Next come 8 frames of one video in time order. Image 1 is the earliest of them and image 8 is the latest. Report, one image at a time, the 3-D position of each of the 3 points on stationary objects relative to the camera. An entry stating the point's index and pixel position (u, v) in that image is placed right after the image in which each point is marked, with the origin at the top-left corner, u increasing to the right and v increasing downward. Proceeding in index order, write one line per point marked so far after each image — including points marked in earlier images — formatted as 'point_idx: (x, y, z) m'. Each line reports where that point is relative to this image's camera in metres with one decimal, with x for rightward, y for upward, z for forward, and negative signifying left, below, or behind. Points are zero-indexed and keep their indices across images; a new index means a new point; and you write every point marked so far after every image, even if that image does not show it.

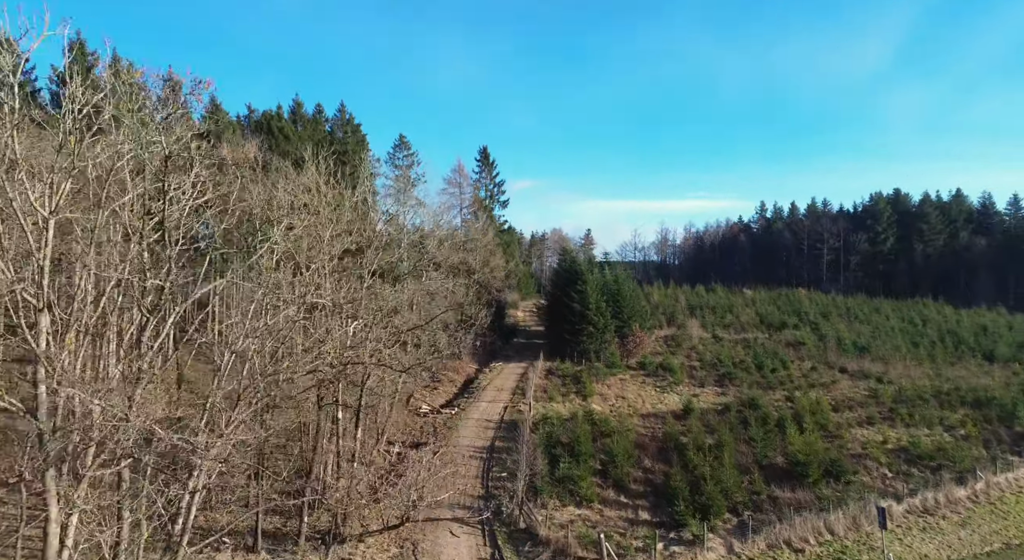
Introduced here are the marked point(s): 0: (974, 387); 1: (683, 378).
0: (+15.0, -3.5, +19.9) m
1: (+5.2, -3.0, +18.2) m
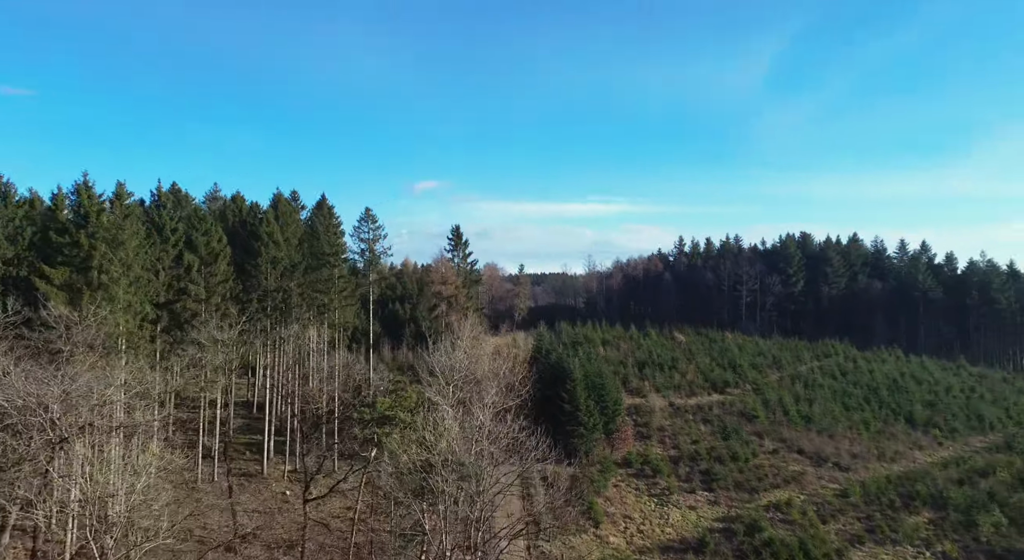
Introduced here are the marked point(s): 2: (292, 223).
0: (+14.5, -6.9, +21.7) m
1: (+5.0, -6.2, +18.8) m
2: (-7.4, +1.8, +20.4) m
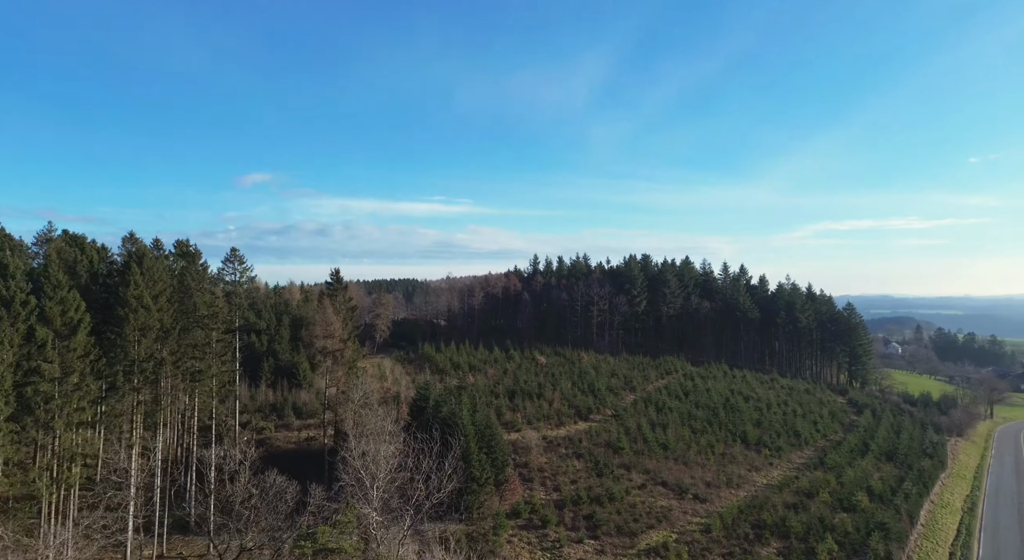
0: (+10.1, -8.9, +24.8) m
1: (+1.6, -8.1, +19.7) m
2: (-10.8, +0.1, +18.3) m
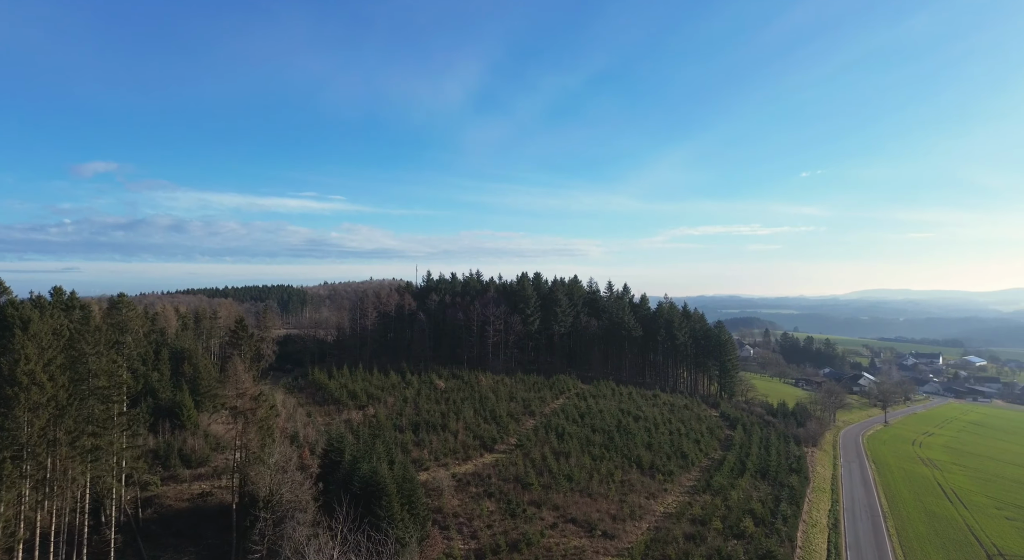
0: (+6.5, -10.9, +26.5) m
1: (-0.9, -9.9, +19.8) m
2: (-12.8, -1.6, +16.4) m
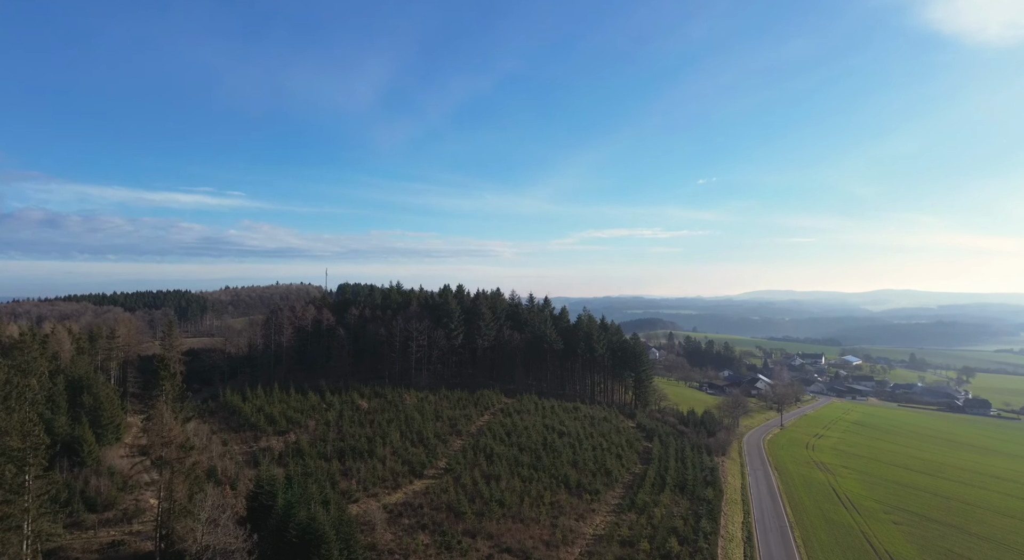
0: (+3.6, -12.4, +27.3) m
1: (-2.8, -11.2, +19.7) m
2: (-14.0, -2.9, +14.7) m
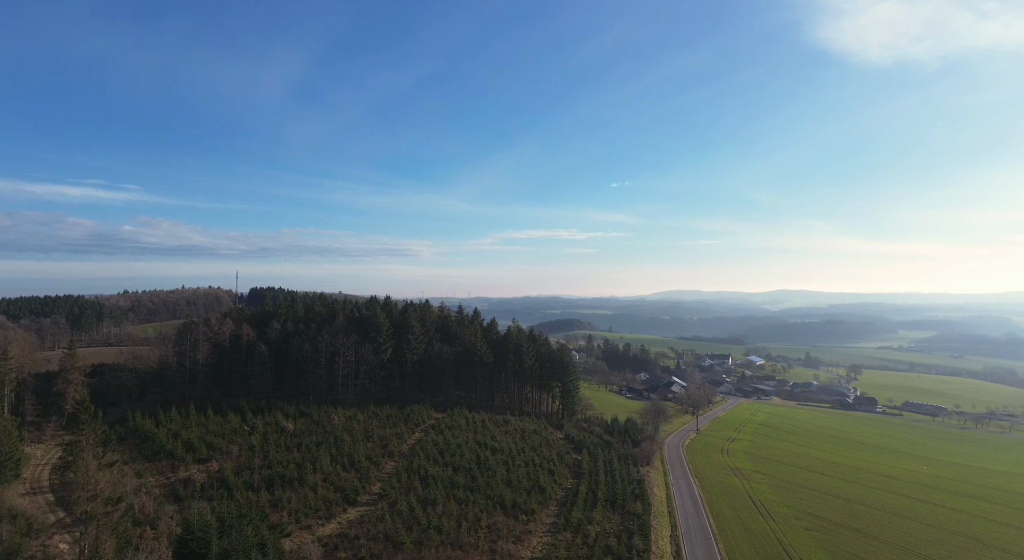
0: (+0.9, -13.7, +27.7) m
1: (-4.5, -12.5, +19.4) m
2: (-15.0, -4.0, +13.2) m
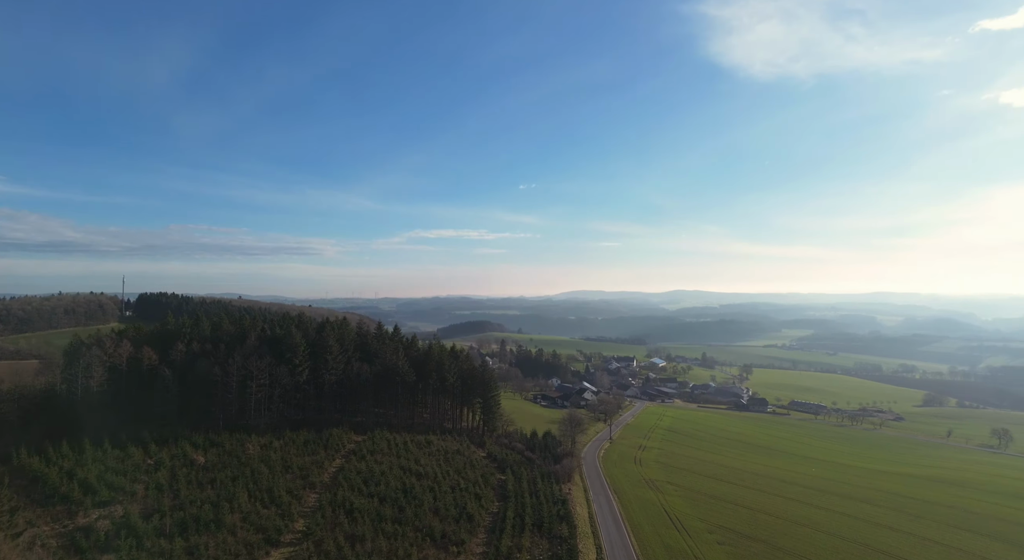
0: (-2.0, -15.6, +27.9) m
1: (-6.2, -14.2, +18.9) m
2: (-15.7, -5.6, +11.4) m
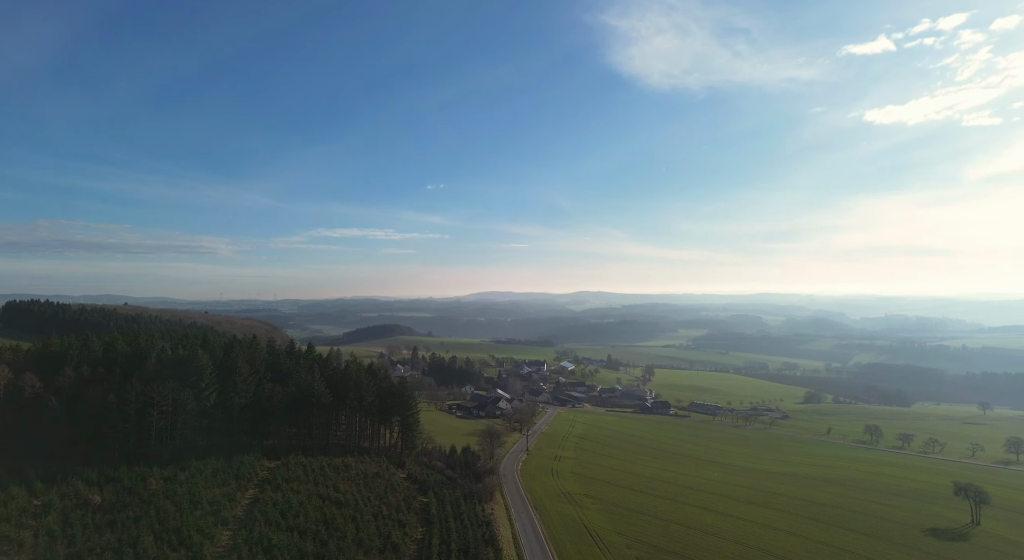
0: (-5.1, -17.3, +27.7) m
1: (-8.0, -15.9, +18.2) m
2: (-16.3, -7.1, +9.6) m
